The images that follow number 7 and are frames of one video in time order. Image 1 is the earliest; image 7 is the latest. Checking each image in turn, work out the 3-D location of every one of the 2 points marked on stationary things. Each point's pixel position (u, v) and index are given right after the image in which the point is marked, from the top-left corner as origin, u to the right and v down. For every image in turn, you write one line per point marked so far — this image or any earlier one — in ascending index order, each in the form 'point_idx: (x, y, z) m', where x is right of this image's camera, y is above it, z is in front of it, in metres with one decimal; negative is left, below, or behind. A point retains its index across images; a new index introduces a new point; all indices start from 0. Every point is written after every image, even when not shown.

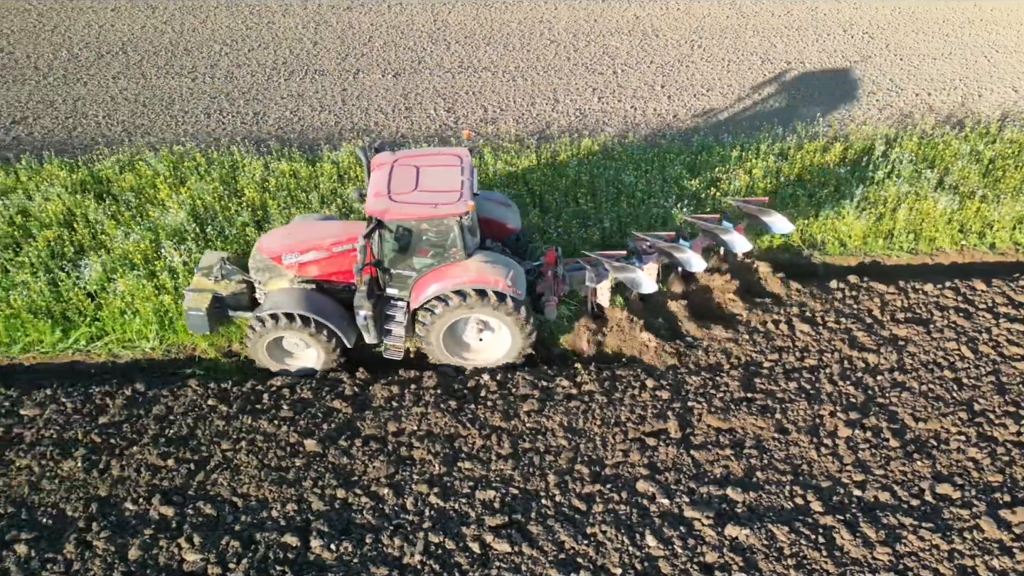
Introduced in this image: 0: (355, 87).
0: (-3.0, +3.8, +13.8) m
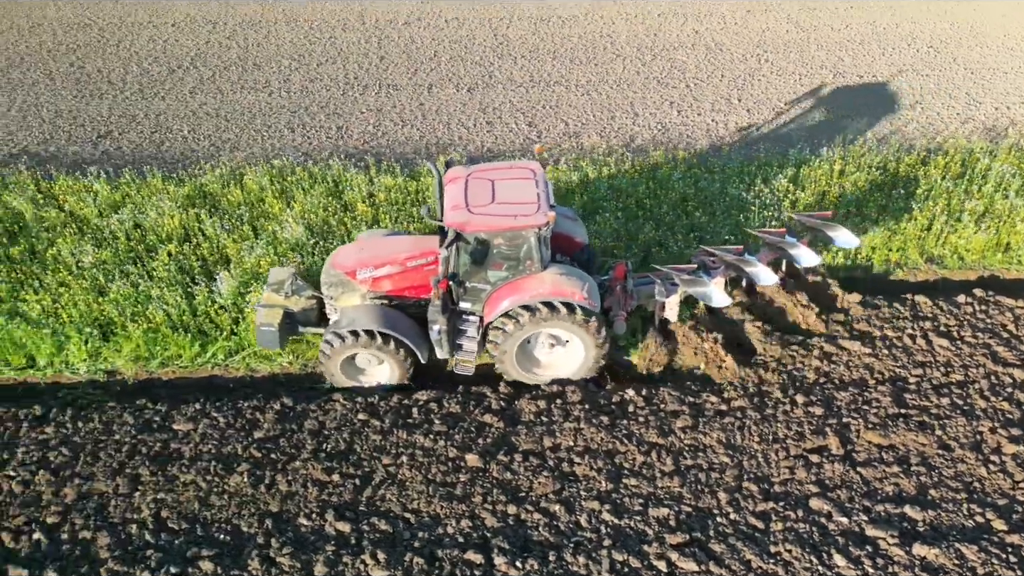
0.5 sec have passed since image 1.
0: (-1.5, +3.6, +13.9) m
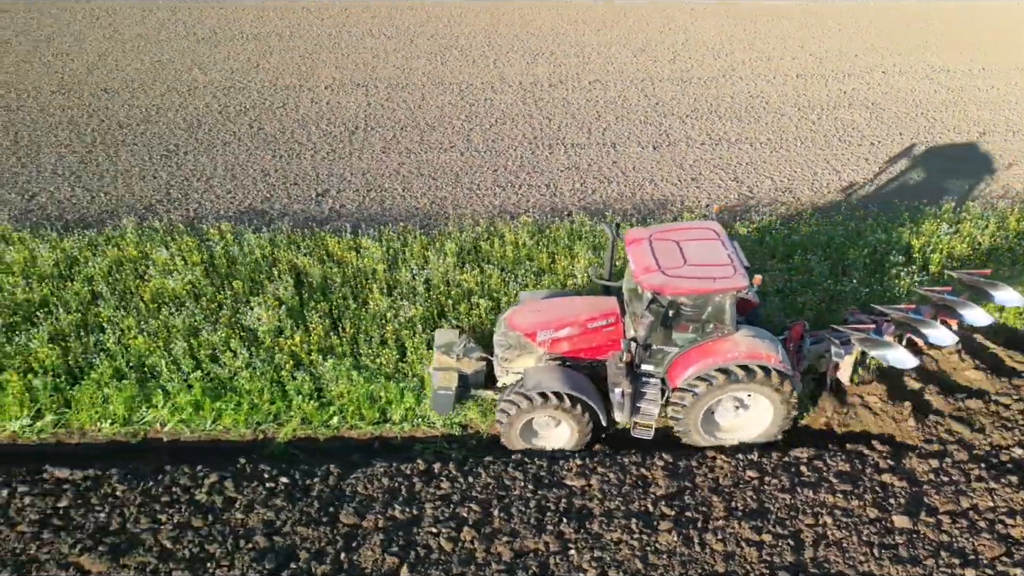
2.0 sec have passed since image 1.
0: (+2.2, +2.5, +14.1) m
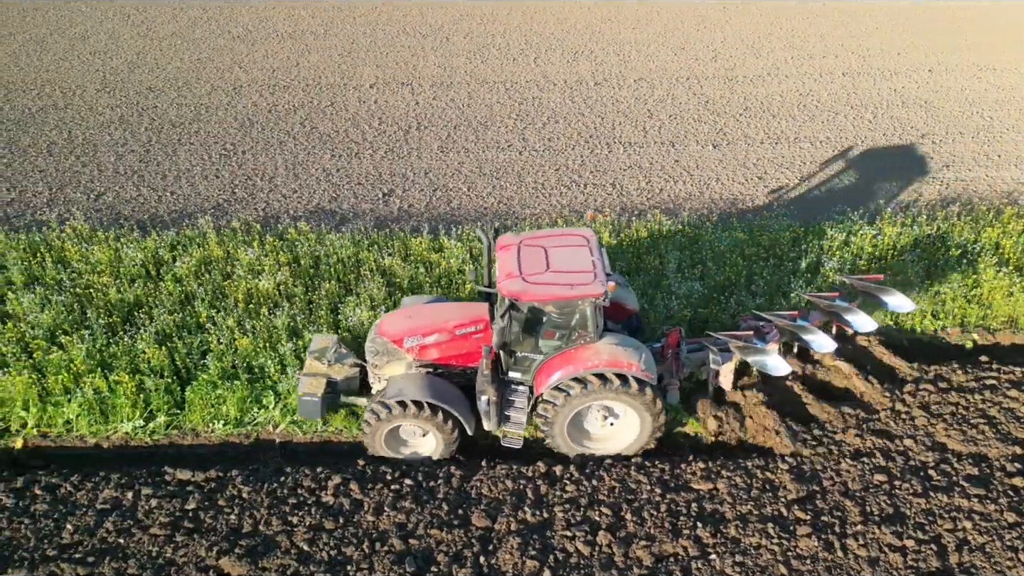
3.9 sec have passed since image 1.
0: (+3.3, +2.5, +14.0) m
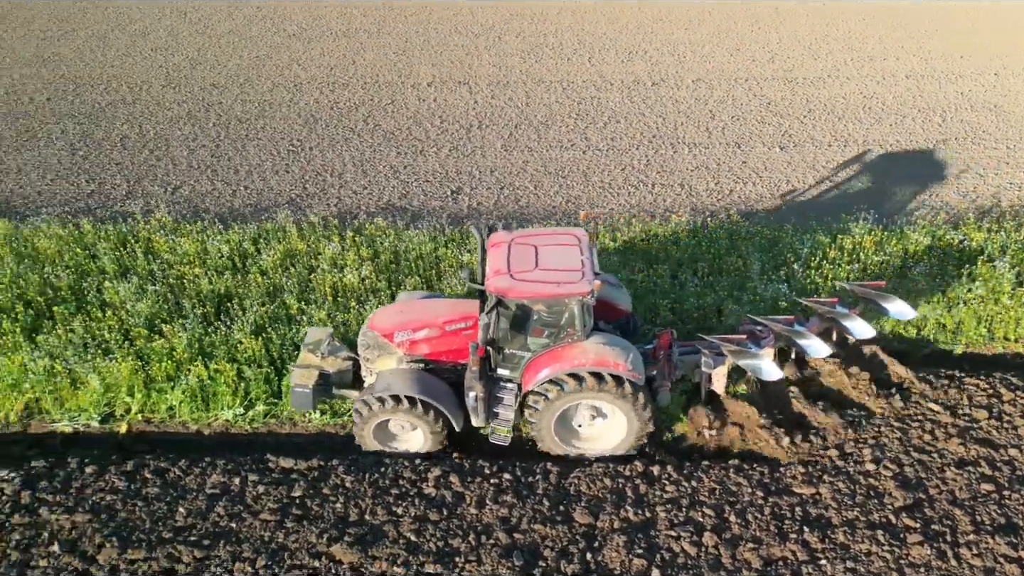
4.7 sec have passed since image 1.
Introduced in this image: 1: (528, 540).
0: (+4.6, +2.5, +13.9) m
1: (+0.1, -2.0, +5.8) m
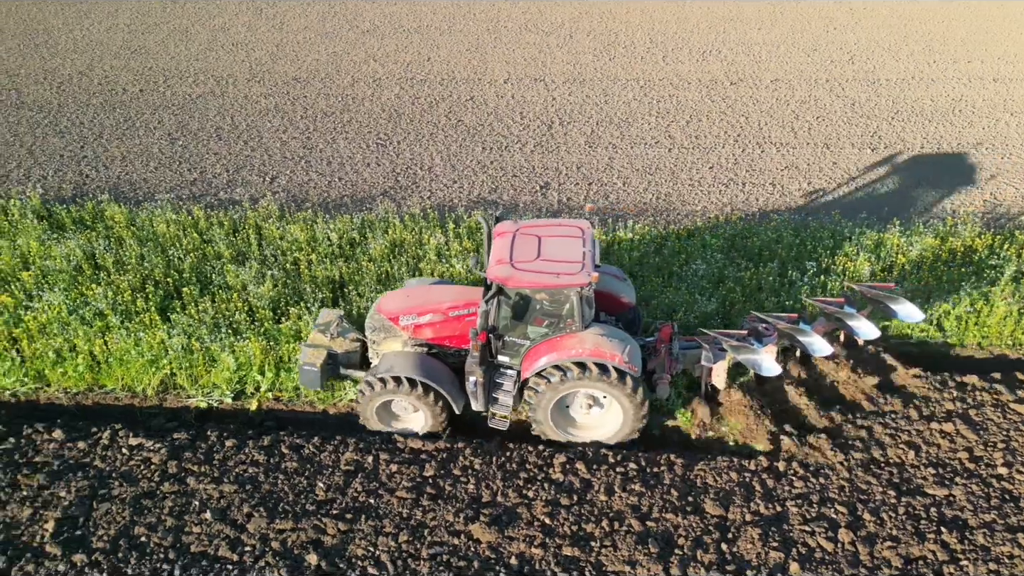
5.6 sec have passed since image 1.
0: (+6.2, +2.4, +13.7) m
1: (+1.2, -2.0, +5.9) m
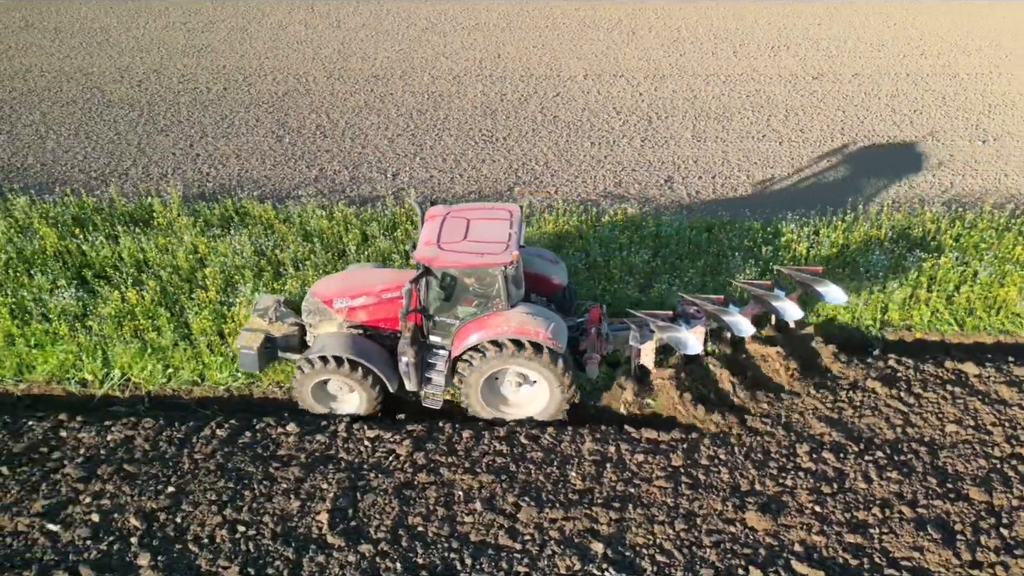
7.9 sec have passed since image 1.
0: (+8.4, +2.6, +13.7) m
1: (+3.5, -1.9, +6.0) m
